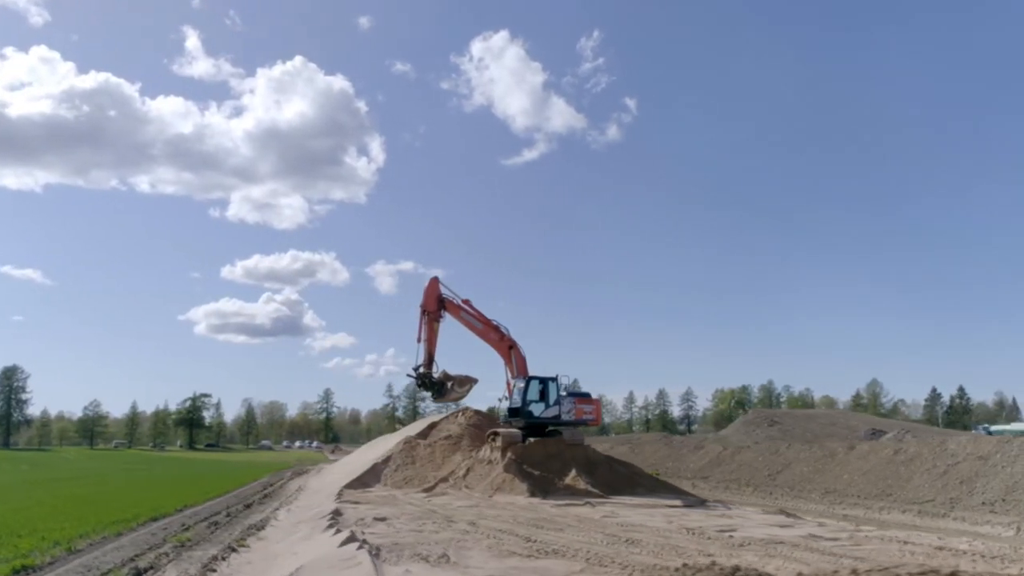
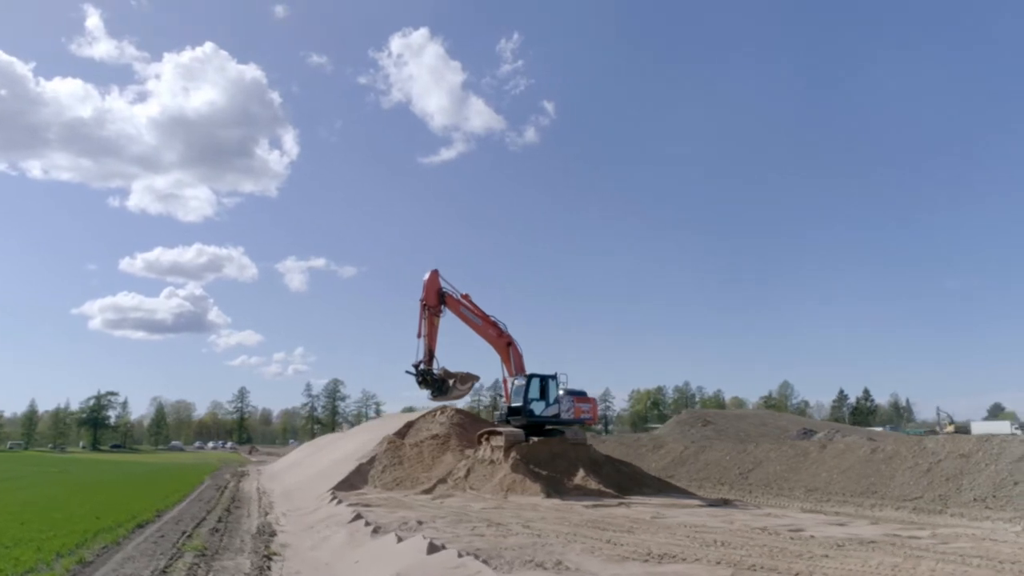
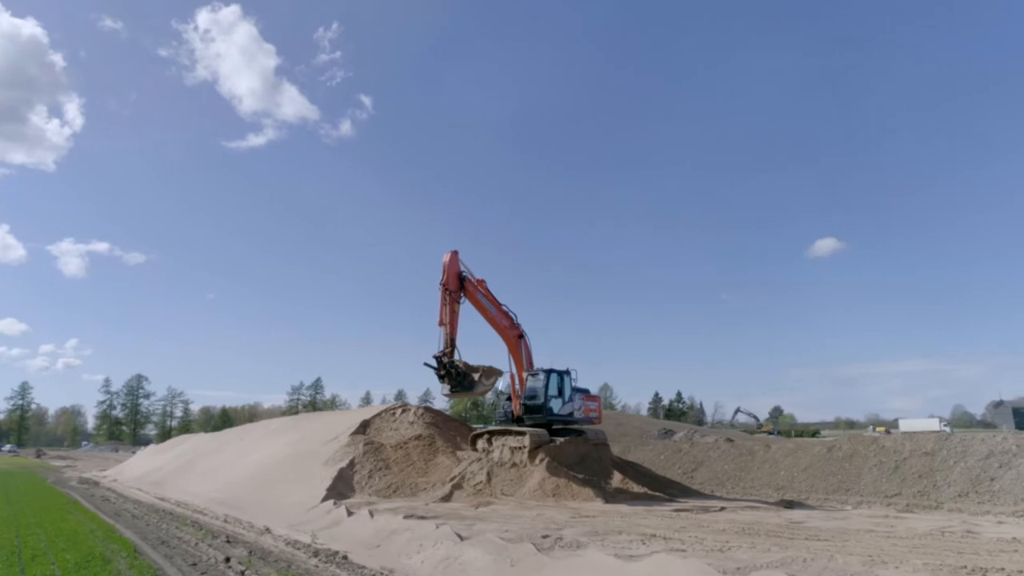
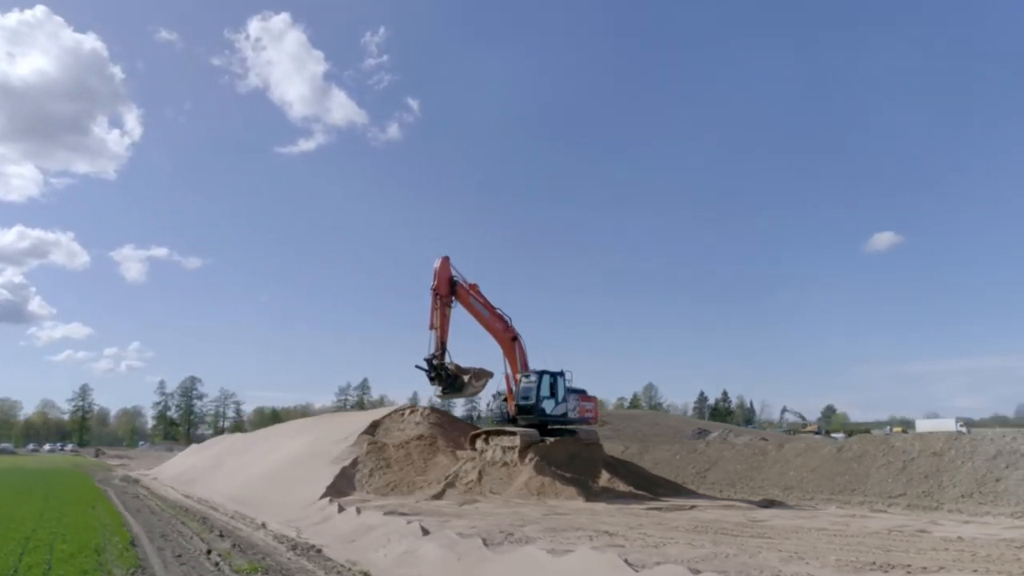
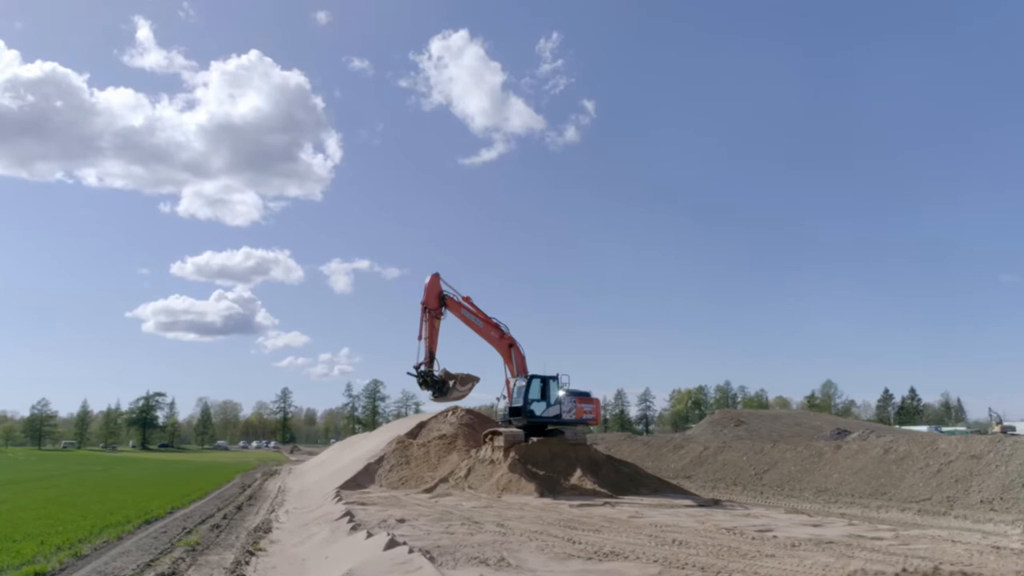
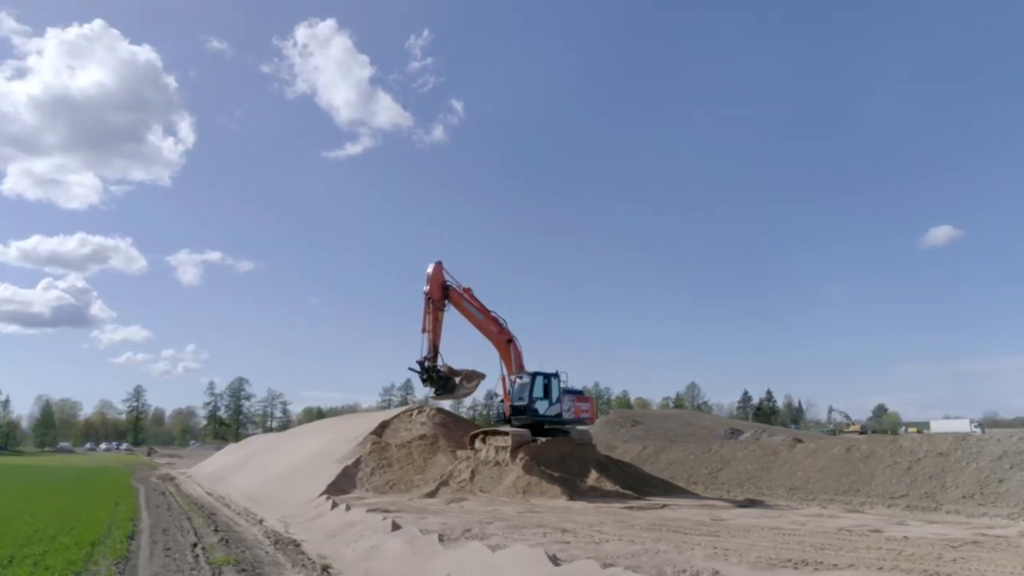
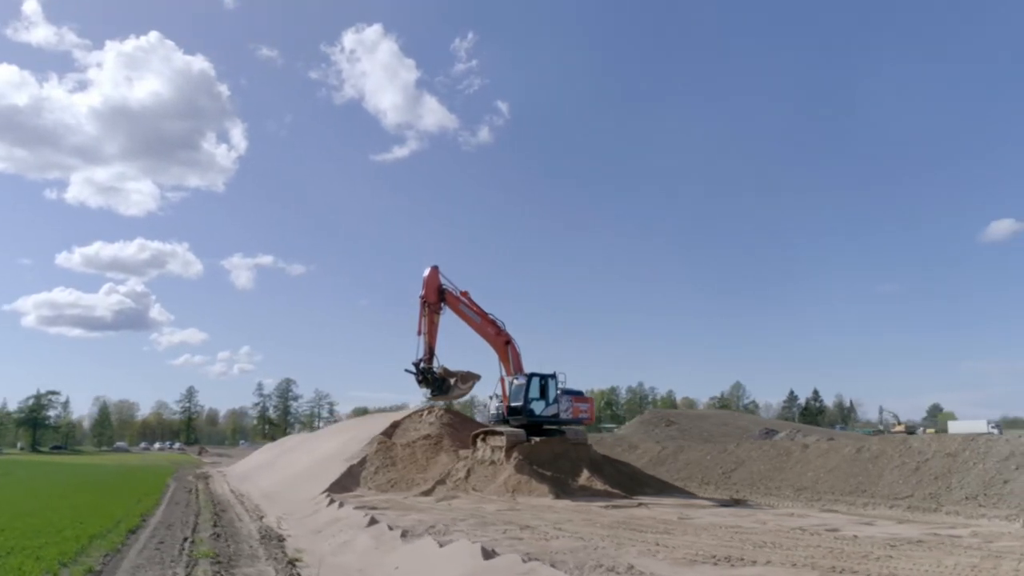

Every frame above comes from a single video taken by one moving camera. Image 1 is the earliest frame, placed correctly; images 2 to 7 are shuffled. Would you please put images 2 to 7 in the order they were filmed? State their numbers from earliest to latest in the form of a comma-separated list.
5, 2, 7, 6, 4, 3
